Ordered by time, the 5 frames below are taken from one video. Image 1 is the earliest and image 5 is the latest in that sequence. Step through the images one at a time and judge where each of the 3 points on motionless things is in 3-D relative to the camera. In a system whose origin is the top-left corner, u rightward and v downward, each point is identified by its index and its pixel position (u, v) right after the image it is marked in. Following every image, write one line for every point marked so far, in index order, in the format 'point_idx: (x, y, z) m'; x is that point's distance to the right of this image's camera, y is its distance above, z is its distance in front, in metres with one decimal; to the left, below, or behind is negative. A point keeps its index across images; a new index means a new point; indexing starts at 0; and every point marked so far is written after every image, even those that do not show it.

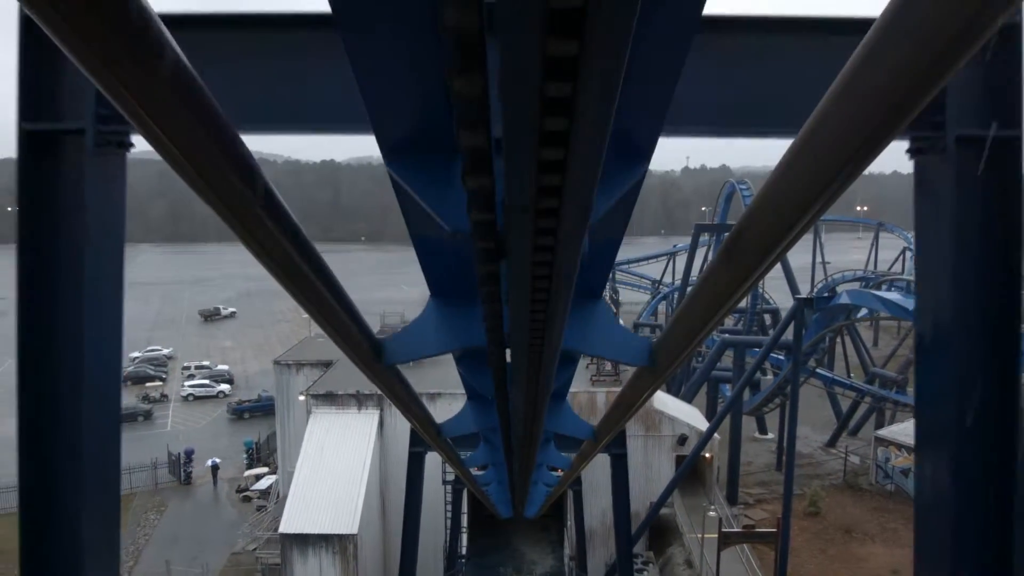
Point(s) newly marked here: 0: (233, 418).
0: (-7.0, -3.3, +16.7) m
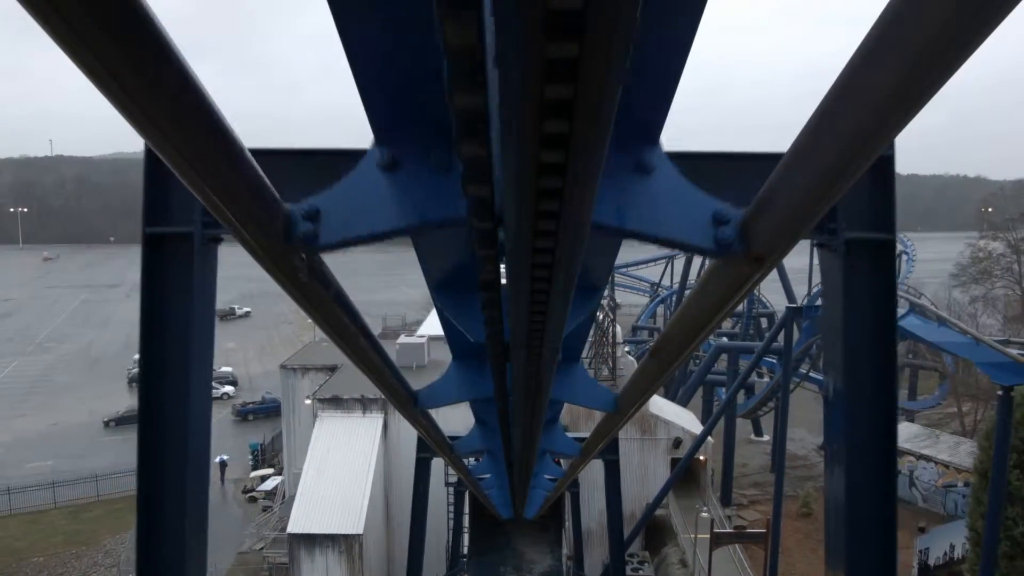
0: (-7.0, -3.4, +16.9) m
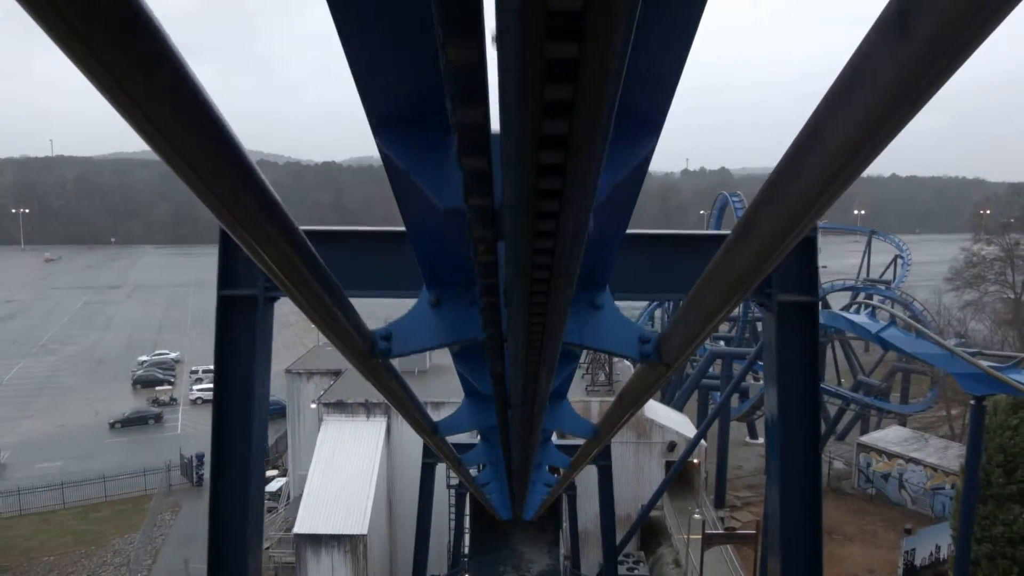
0: (-7.0, -3.5, +17.1) m
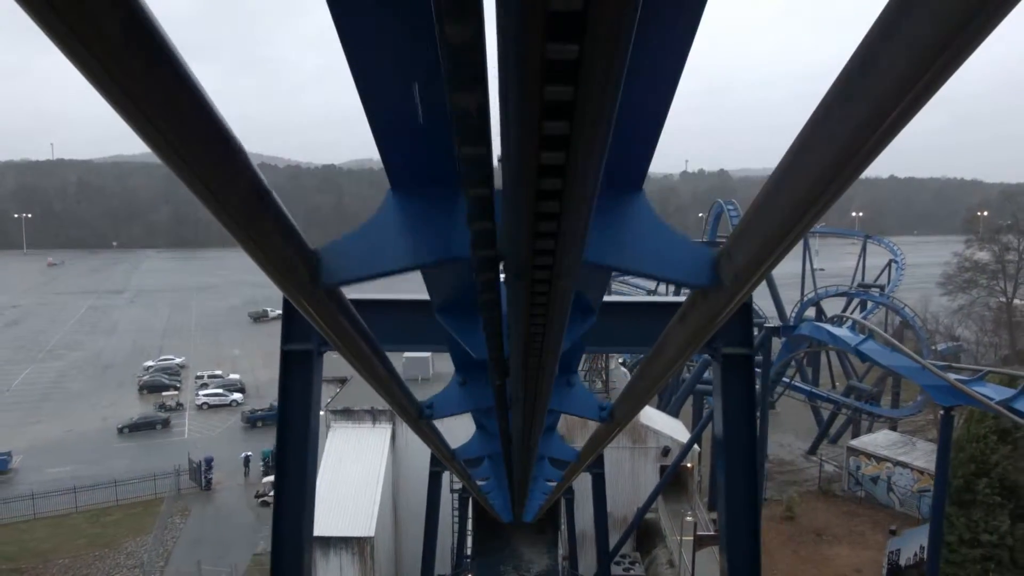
0: (-7.0, -3.6, +17.4) m
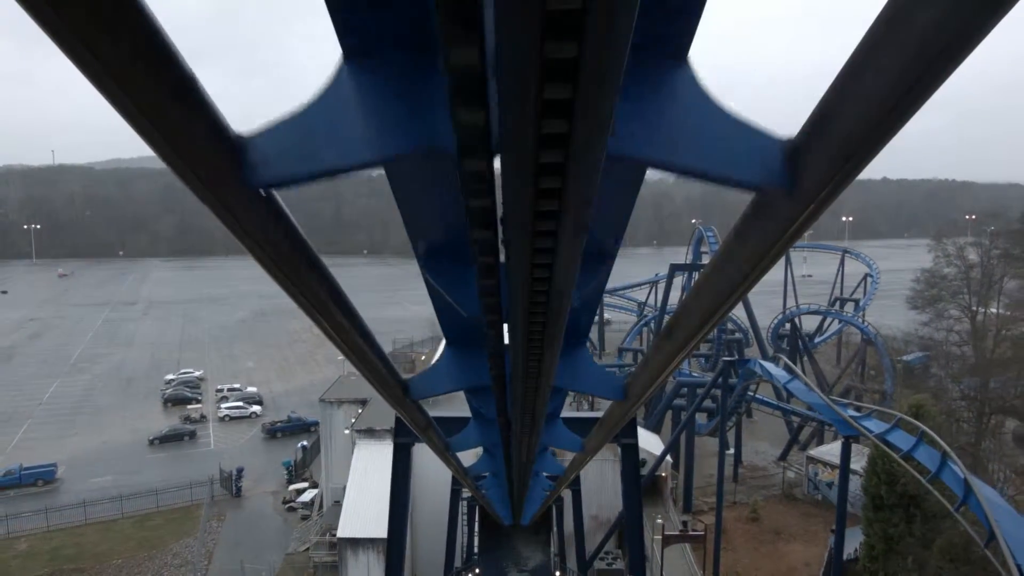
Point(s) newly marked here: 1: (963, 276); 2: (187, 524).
0: (-7.1, -4.2, +18.7) m
1: (+14.0, +0.4, +20.3) m
2: (-7.0, -4.9, +13.8) m
